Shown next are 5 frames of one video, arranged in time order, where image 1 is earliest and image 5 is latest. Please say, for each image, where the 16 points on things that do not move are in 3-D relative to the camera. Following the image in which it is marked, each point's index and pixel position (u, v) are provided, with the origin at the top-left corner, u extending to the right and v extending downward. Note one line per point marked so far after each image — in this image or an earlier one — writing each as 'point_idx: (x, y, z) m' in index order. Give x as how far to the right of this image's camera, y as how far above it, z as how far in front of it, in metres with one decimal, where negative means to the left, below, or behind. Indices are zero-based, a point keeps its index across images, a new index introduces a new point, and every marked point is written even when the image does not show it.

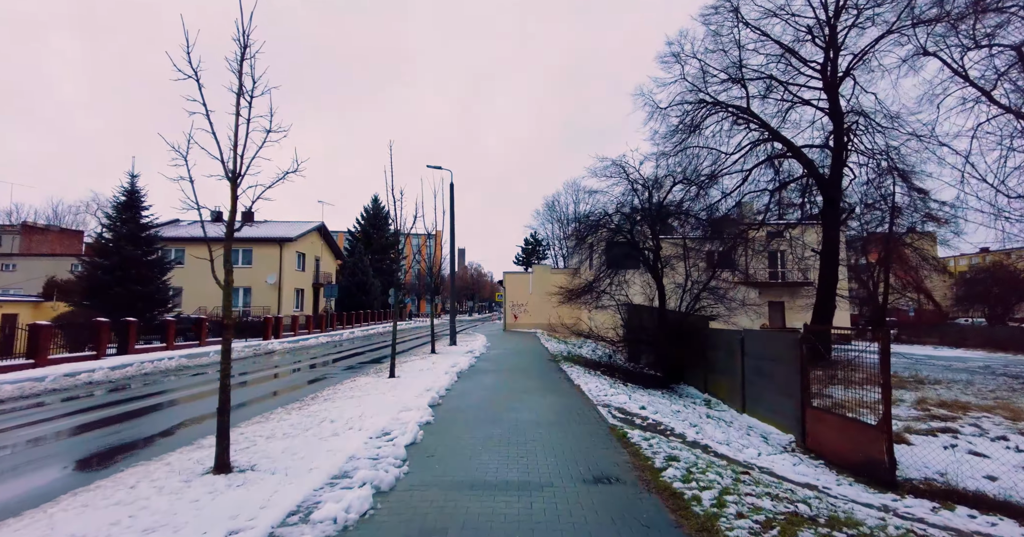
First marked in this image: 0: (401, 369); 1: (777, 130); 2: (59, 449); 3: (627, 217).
0: (-2.7, -2.5, +11.4) m
1: (+8.7, +4.5, +15.1) m
2: (-7.5, -3.0, +7.5) m
3: (+3.2, +1.5, +13.4) m
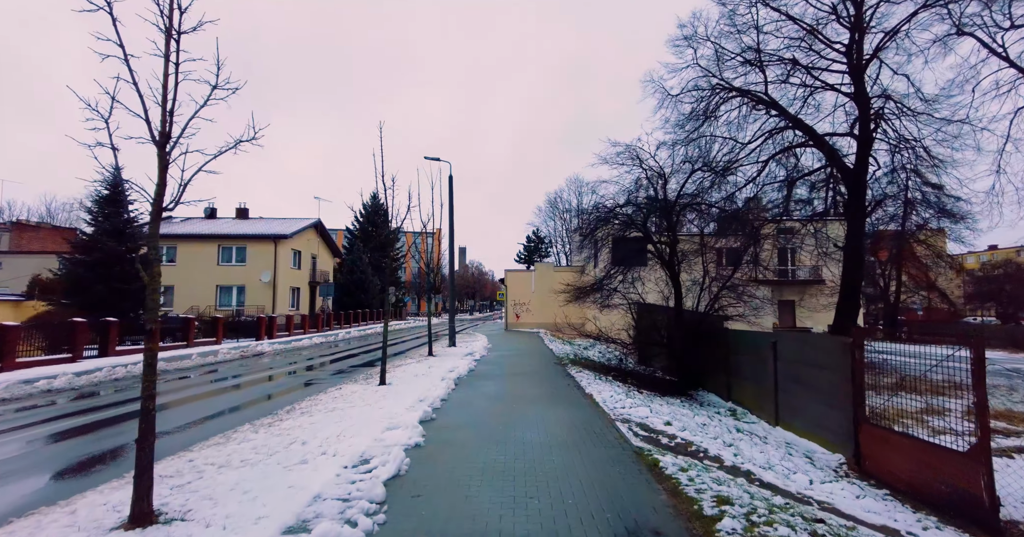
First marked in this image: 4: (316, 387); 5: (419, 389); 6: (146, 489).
0: (-2.6, -2.4, +10.4) m
1: (+8.8, +4.6, +14.1) m
2: (-7.4, -2.9, +6.6) m
3: (+3.3, +1.6, +12.4) m
4: (-5.7, -3.4, +13.7) m
5: (-1.7, -2.2, +8.2) m
6: (-2.5, -1.5, +3.1) m
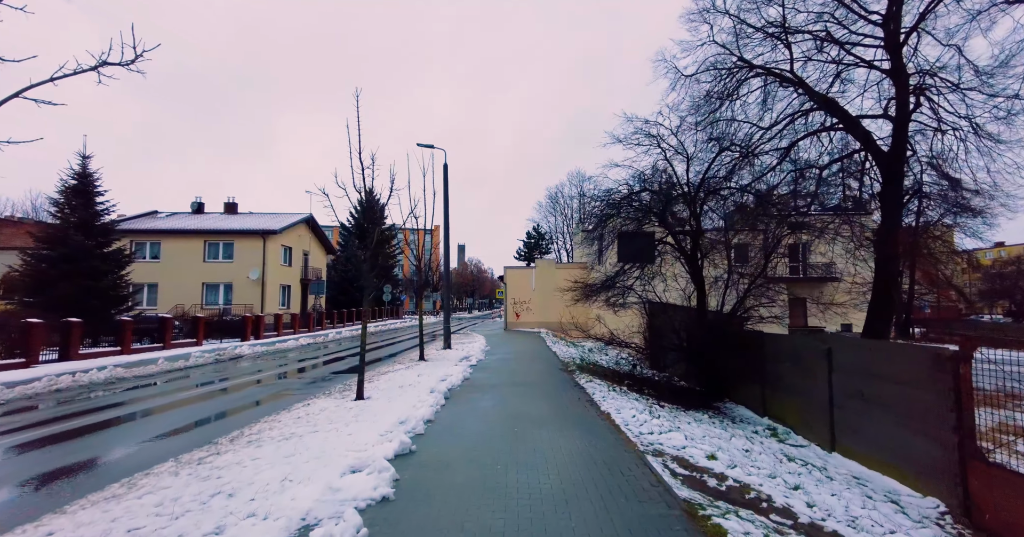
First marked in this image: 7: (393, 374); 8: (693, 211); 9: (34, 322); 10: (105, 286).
0: (-2.6, -2.3, +9.1) m
1: (+8.8, +4.8, +12.7) m
2: (-7.4, -2.8, +5.2) m
3: (+3.3, +1.7, +11.1) m
4: (-5.7, -3.3, +12.3) m
5: (-1.6, -2.1, +6.8) m
6: (-2.5, -1.4, +1.8) m
7: (-2.7, -2.4, +10.6) m
8: (+4.2, +1.4, +10.8) m
9: (-14.1, -1.6, +13.5) m
10: (-15.3, -0.7, +17.2) m
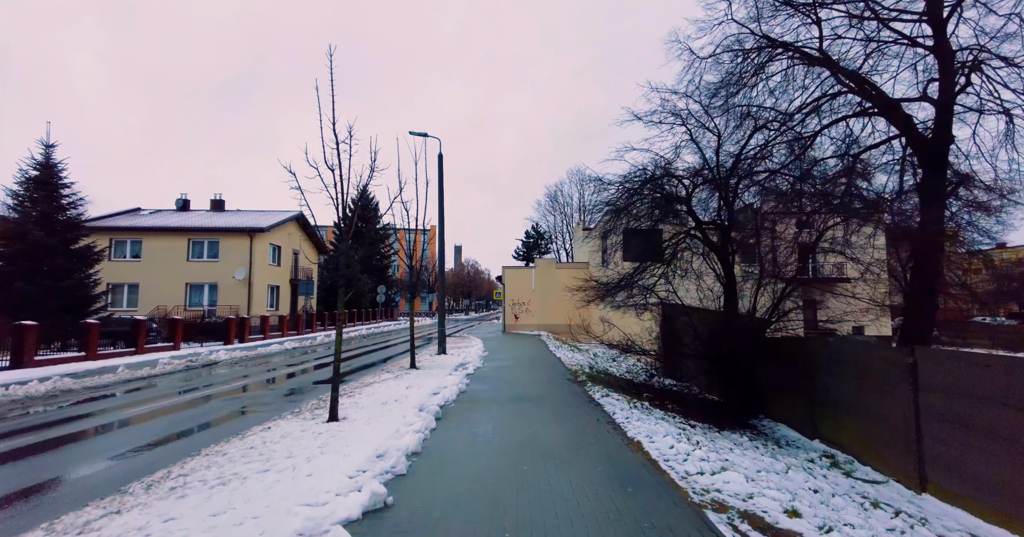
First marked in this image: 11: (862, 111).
0: (-2.6, -2.2, +7.8) m
1: (+8.8, +4.8, +11.5) m
2: (-7.3, -2.7, +3.9) m
3: (+3.4, +1.8, +9.8) m
4: (-5.6, -3.2, +11.0) m
5: (-1.6, -2.0, +5.5) m
6: (-2.4, -1.3, +0.5) m
7: (-2.7, -2.4, +9.3) m
8: (+4.2, +1.4, +9.5) m
9: (-14.1, -1.5, +12.2) m
10: (-15.3, -0.6, +15.9) m
11: (+8.9, +4.1, +11.6) m
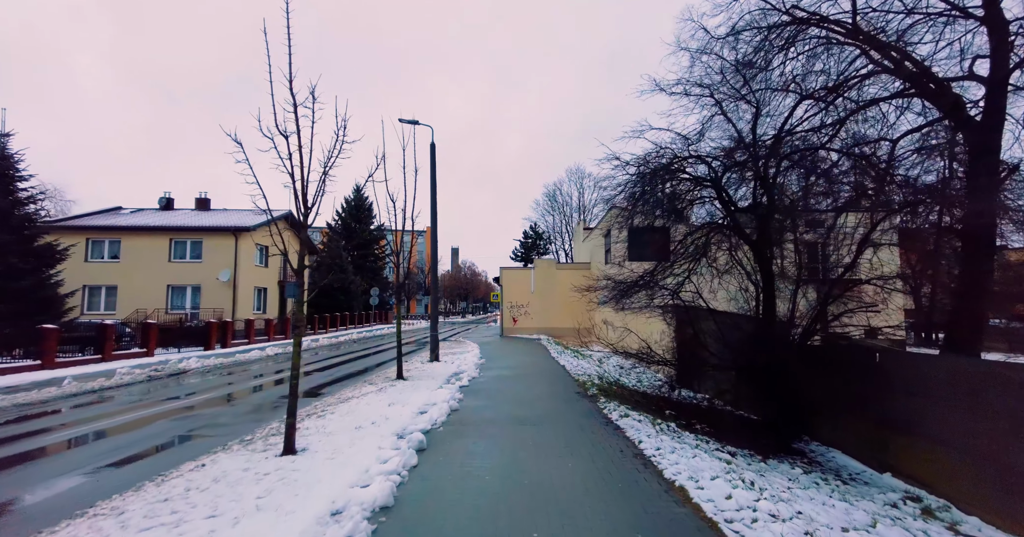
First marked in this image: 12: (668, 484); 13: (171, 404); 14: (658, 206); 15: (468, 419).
0: (-2.6, -2.2, +6.5) m
1: (+8.8, +4.9, +10.3) m
2: (-7.3, -2.7, +2.5) m
3: (+3.4, +1.8, +8.6) m
4: (-5.6, -3.2, +9.7) m
5: (-1.5, -1.9, +4.2) m
6: (-2.3, -1.2, -0.8) m
7: (-2.7, -2.3, +8.0) m
8: (+4.2, +1.5, +8.3) m
9: (-14.1, -1.5, +10.8) m
10: (-15.3, -0.6, +14.5) m
11: (+8.9, +4.1, +10.4) m
12: (+1.4, -2.0, +4.2) m
13: (-8.0, -3.2, +10.5) m
14: (+2.8, +1.3, +8.8) m
15: (-0.6, -2.2, +6.9) m
